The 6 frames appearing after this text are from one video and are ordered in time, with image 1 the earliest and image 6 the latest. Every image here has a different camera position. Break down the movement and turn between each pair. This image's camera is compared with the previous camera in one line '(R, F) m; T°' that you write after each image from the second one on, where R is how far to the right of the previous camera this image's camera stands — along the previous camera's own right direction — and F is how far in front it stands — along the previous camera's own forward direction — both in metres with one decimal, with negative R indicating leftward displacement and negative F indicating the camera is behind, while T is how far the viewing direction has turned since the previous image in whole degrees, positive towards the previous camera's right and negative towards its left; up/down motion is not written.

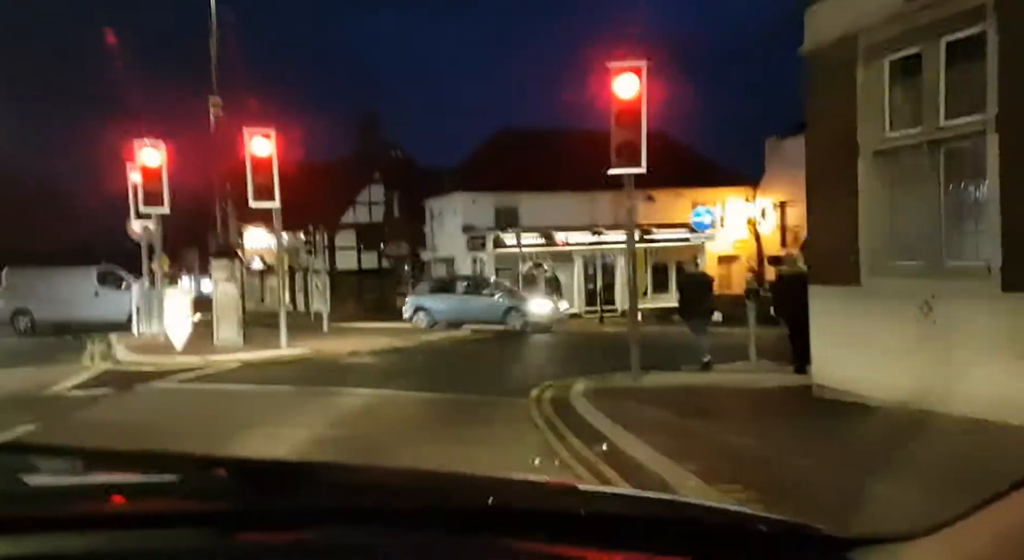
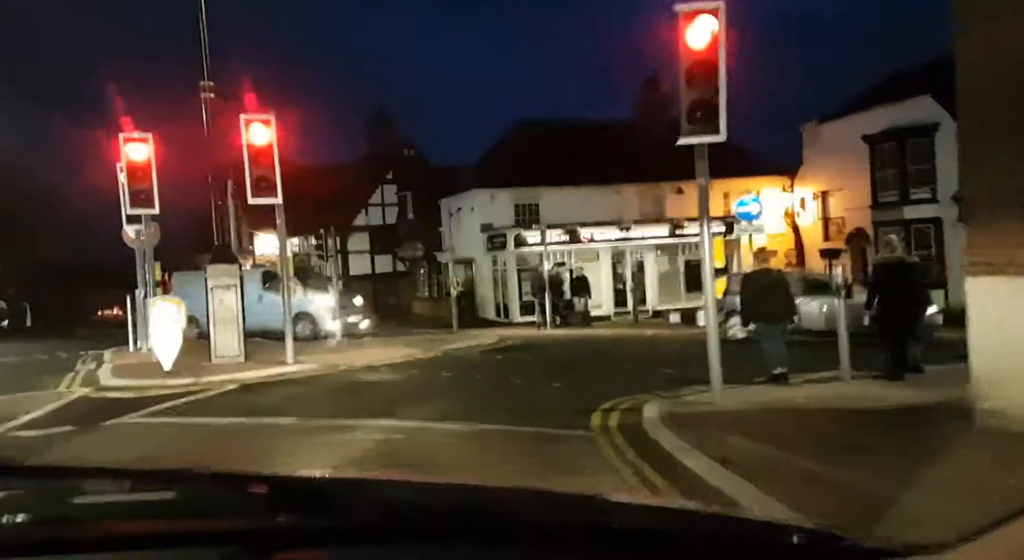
(-0.4, +2.8) m; -1°
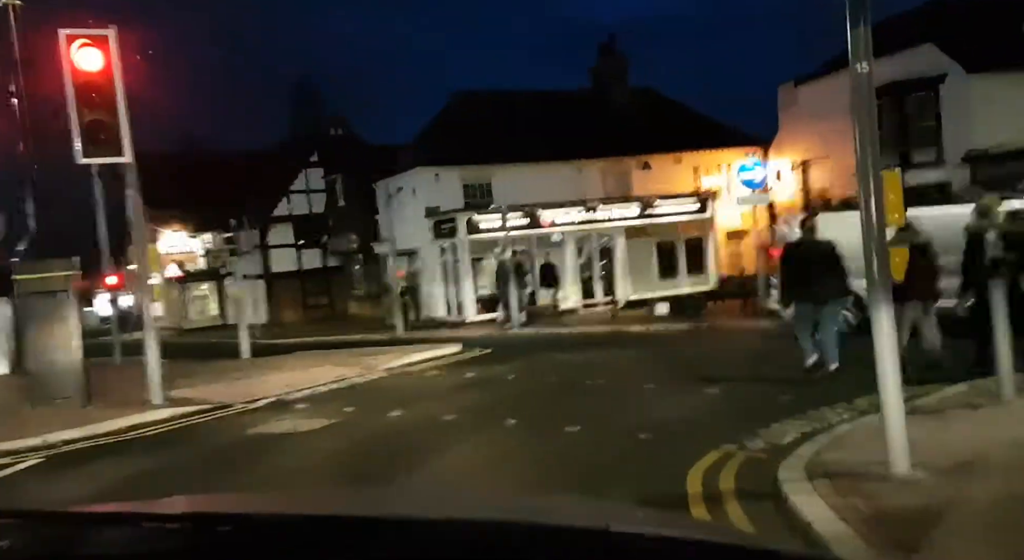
(-0.4, +5.9) m; +3°
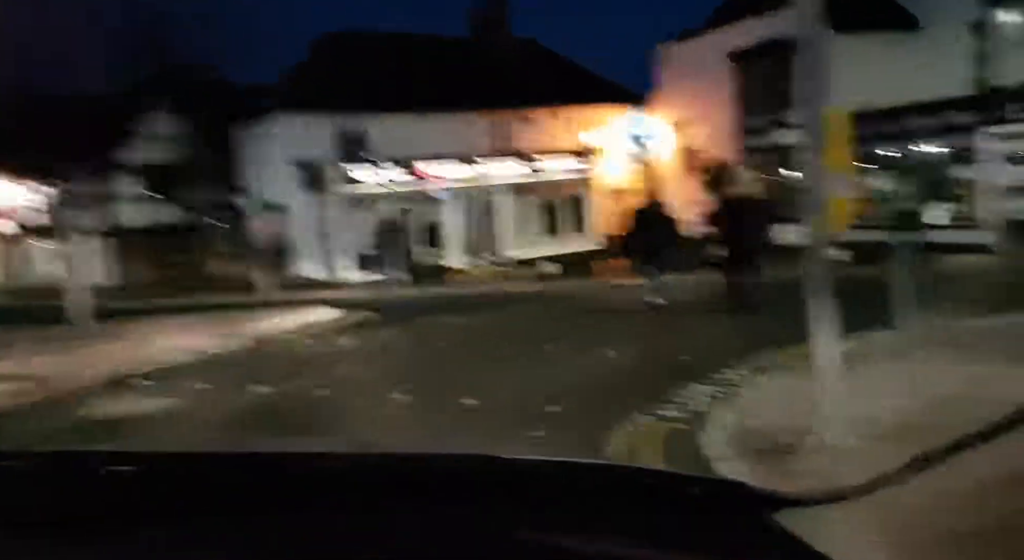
(-0.1, +1.4) m; +6°
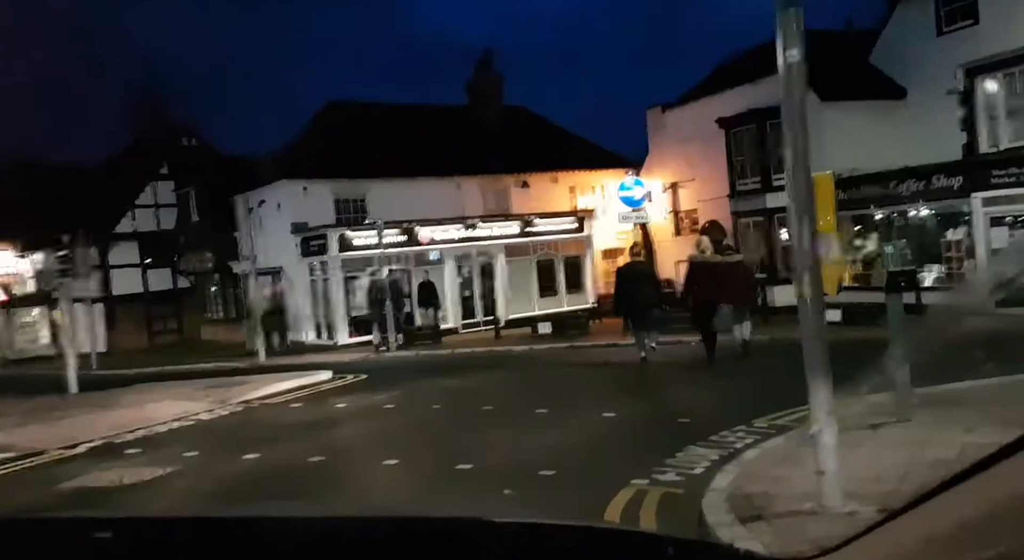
(0.0, 0.0) m; 0°
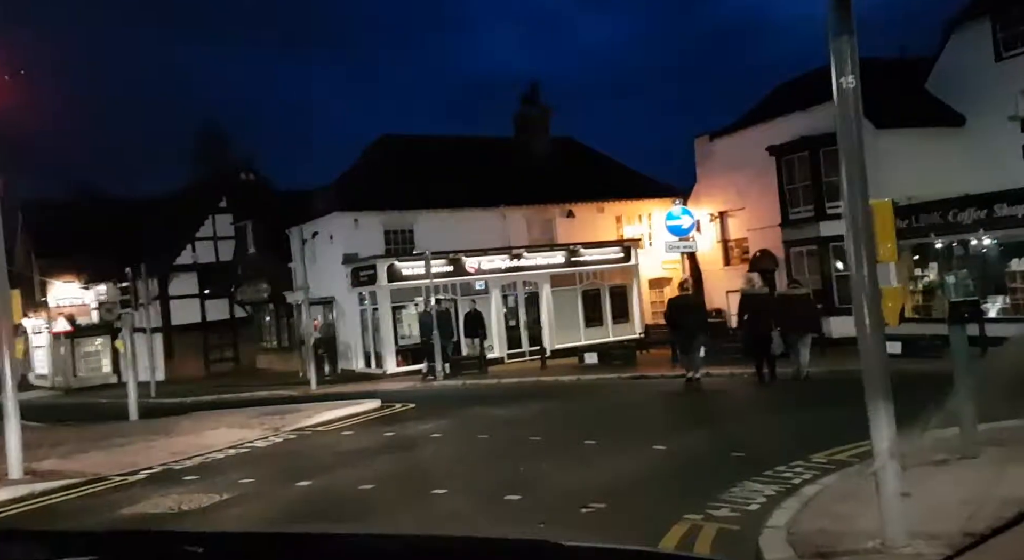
(0.0, 0.0) m; -2°
